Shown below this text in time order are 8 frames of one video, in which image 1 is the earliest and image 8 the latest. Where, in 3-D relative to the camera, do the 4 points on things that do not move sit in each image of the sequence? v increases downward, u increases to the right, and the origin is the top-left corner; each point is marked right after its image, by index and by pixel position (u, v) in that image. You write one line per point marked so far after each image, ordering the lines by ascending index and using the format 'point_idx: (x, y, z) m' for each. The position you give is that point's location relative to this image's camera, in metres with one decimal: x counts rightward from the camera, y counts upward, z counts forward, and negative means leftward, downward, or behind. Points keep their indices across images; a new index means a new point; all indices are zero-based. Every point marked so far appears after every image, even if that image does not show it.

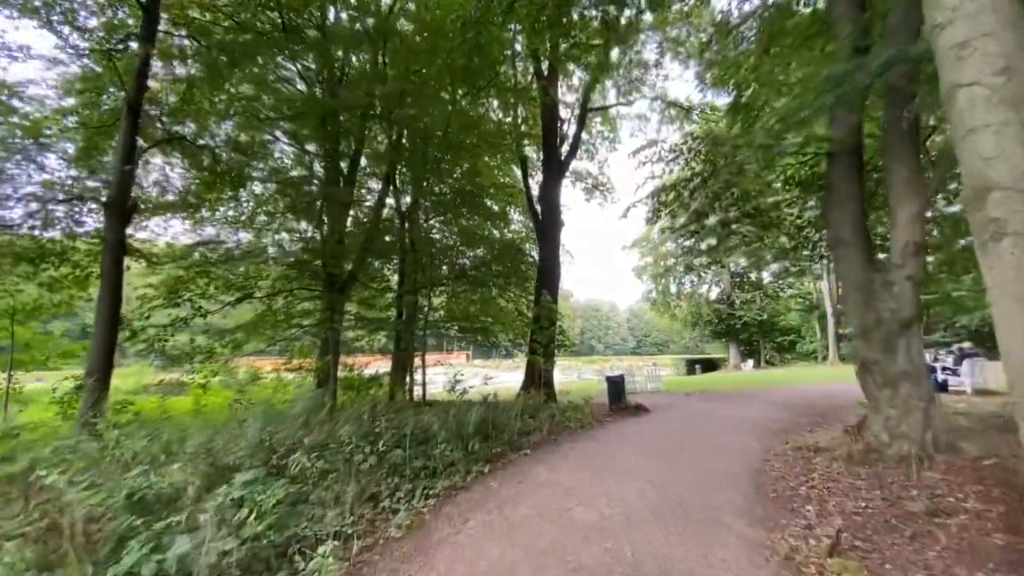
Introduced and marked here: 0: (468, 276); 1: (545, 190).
0: (-1.1, +0.3, +12.3) m
1: (+1.0, +3.1, +13.7) m
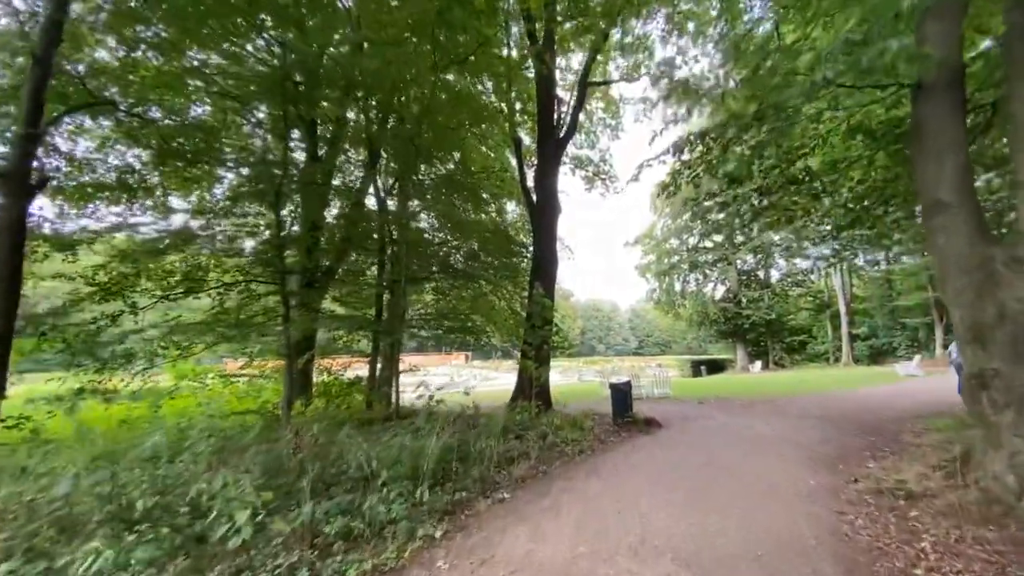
0: (-1.3, +0.4, +10.9) m
1: (+0.8, +3.2, +12.3) m
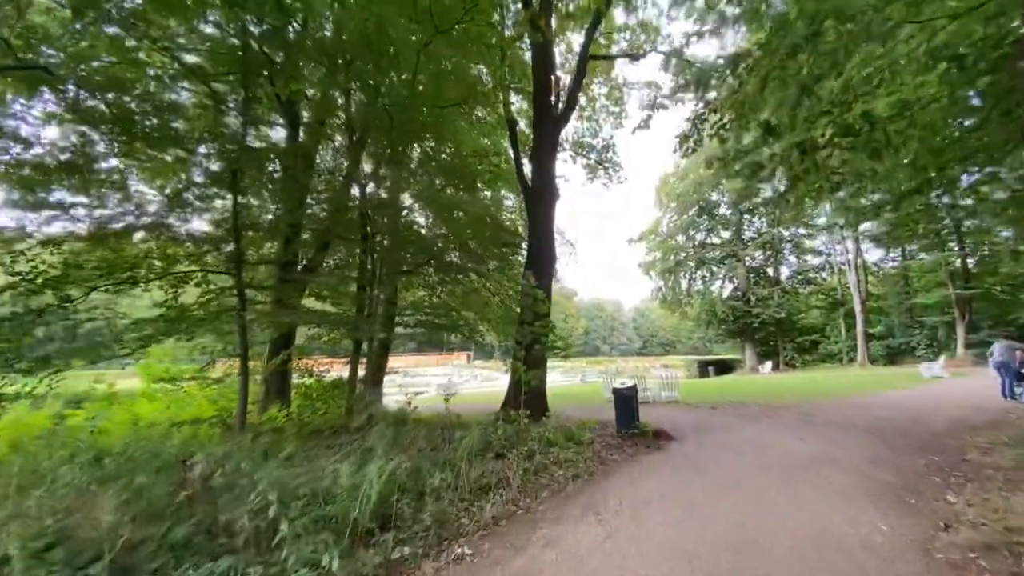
0: (-1.5, +0.6, +9.9) m
1: (+0.6, +3.4, +11.3) m
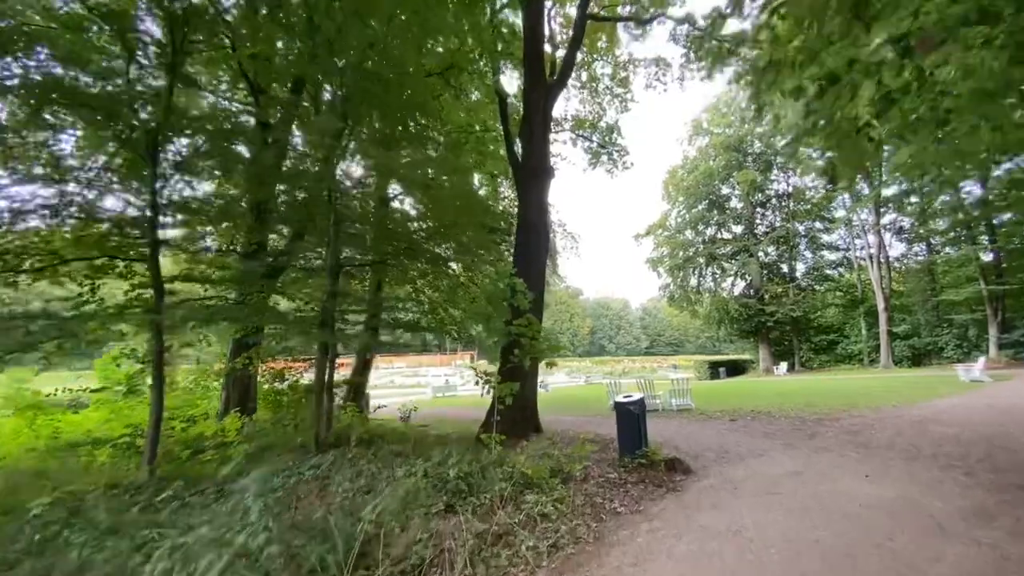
0: (-1.7, +0.7, +8.6) m
1: (+0.4, +3.5, +9.9) m
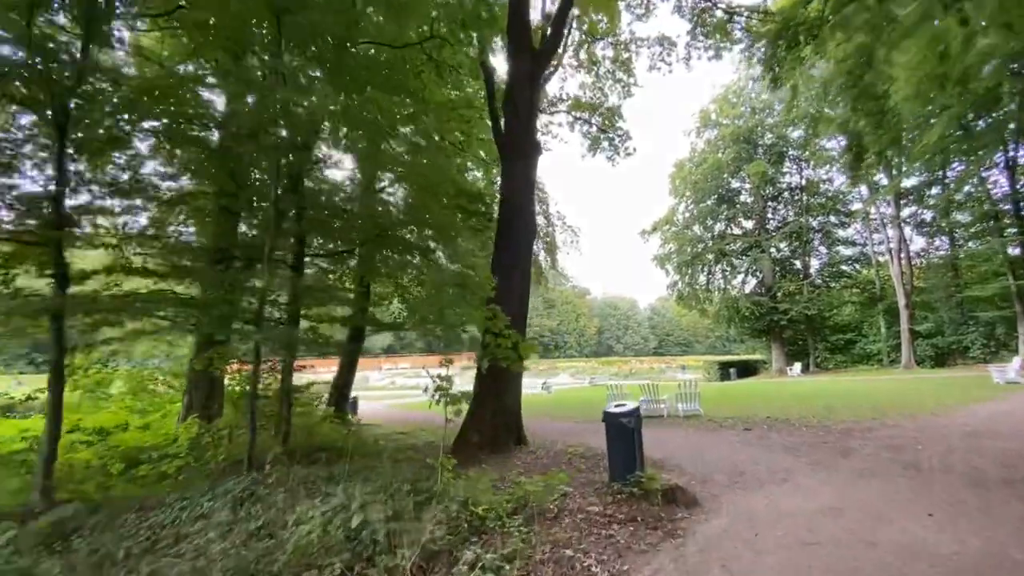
0: (-2.0, +0.8, +7.6) m
1: (+0.1, +3.7, +9.0) m
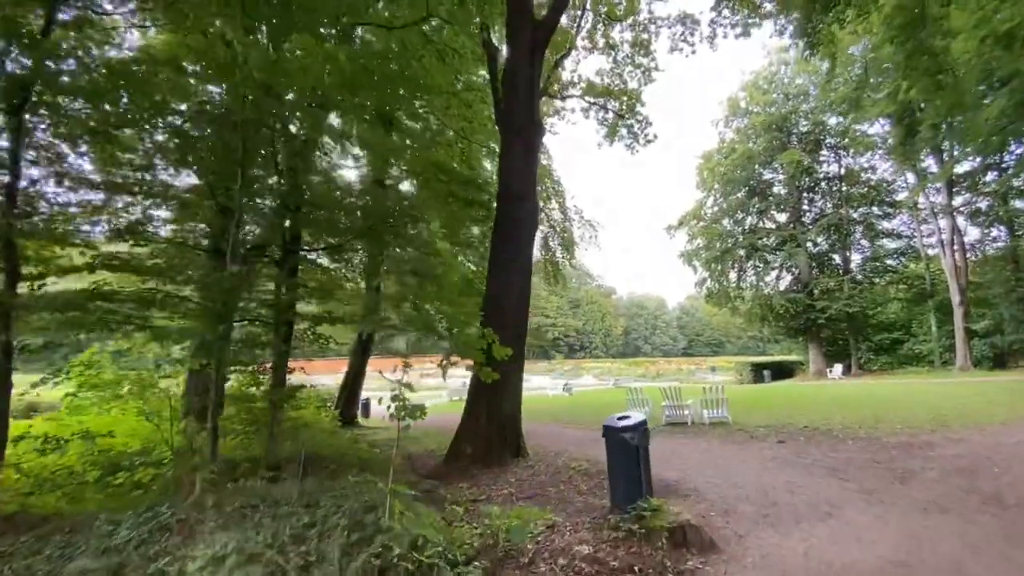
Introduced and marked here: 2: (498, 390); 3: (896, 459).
0: (-2.0, +0.9, +7.1) m
1: (+0.2, +3.7, +8.3) m
2: (-0.2, -1.4, +5.9) m
3: (+4.6, -2.1, +5.4) m
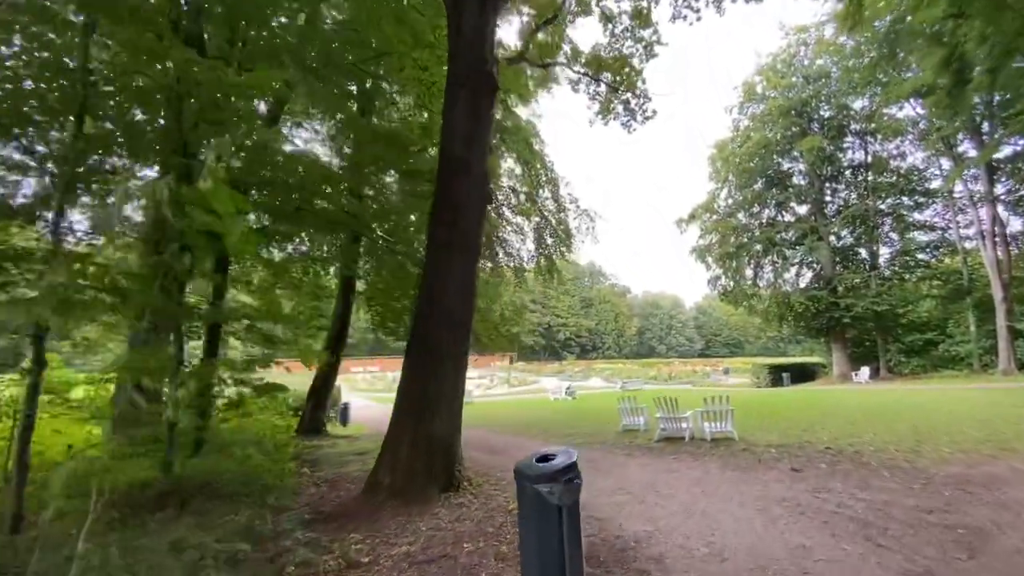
0: (-2.6, +1.0, +6.0) m
1: (-0.4, +3.9, +7.1) m
2: (-0.9, -1.2, +4.7) m
3: (+3.9, -1.9, +4.0) m
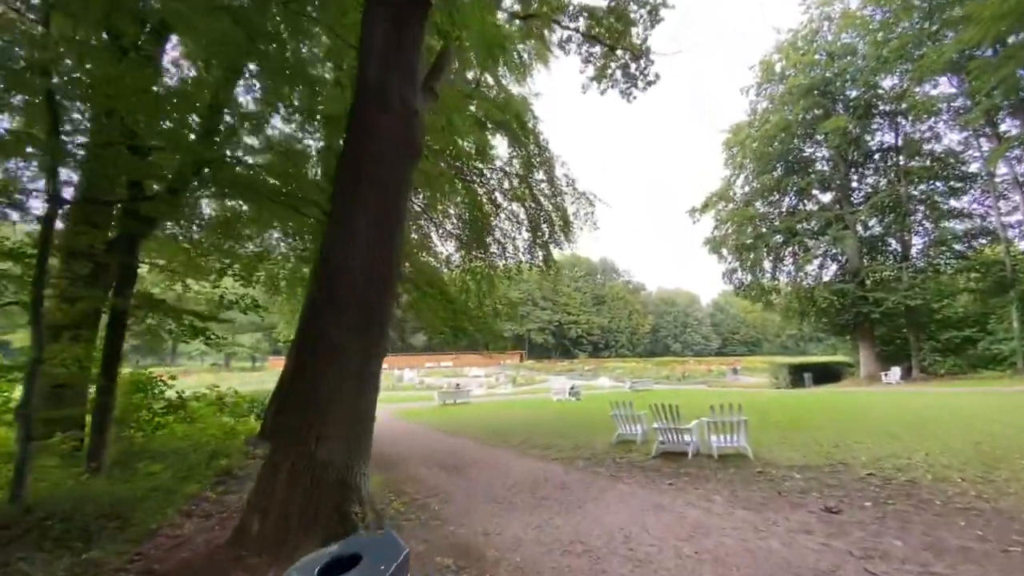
0: (-3.2, +1.2, +4.8) m
1: (-0.9, +4.1, +5.8) m
2: (-1.4, -1.0, +3.4) m
3: (+3.3, -1.7, +2.6) m
